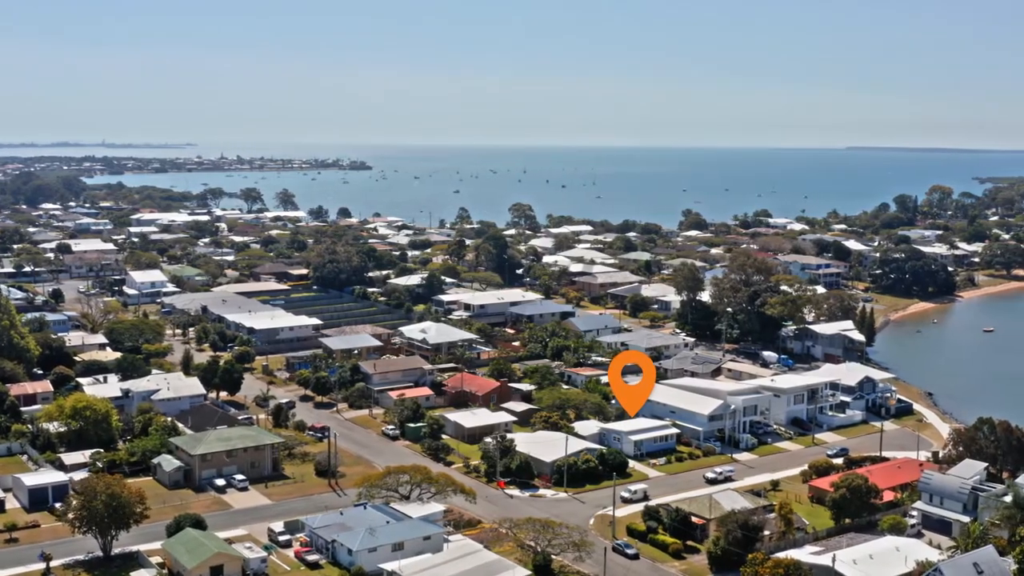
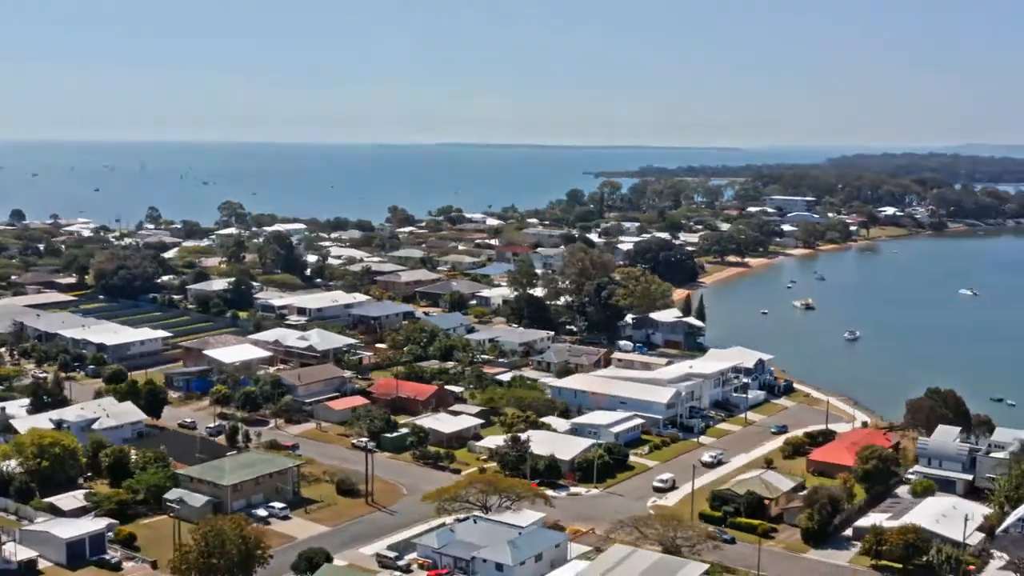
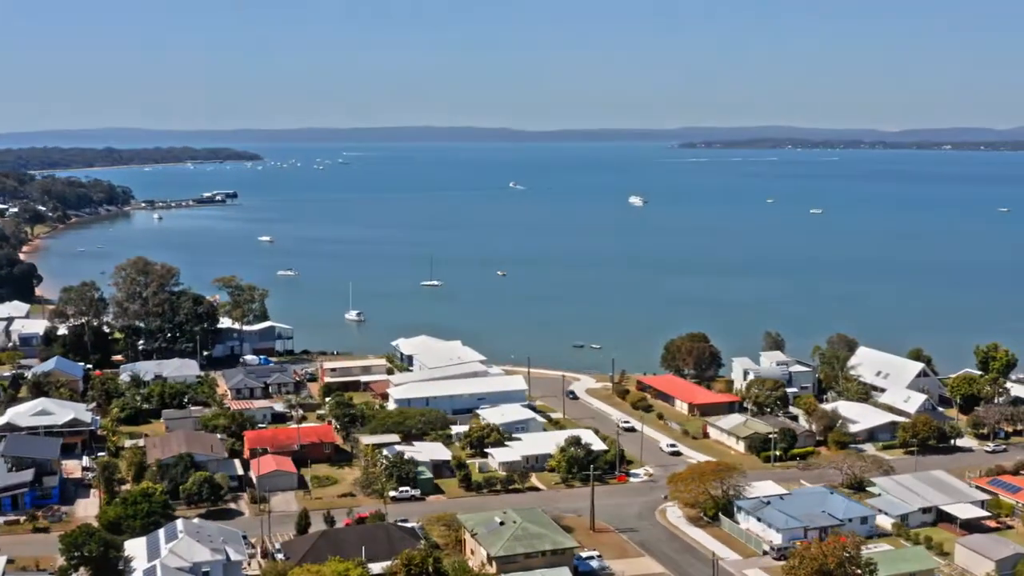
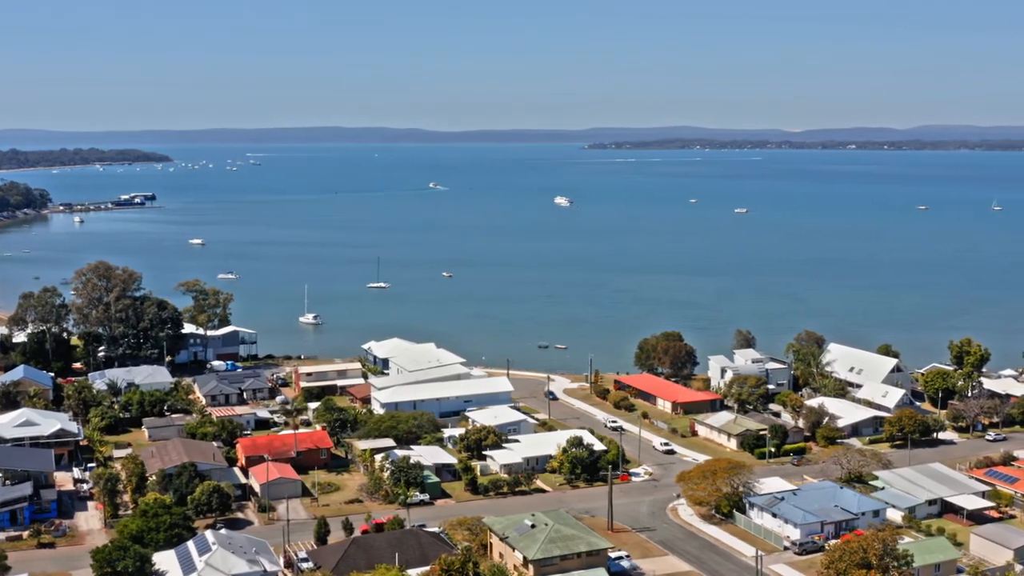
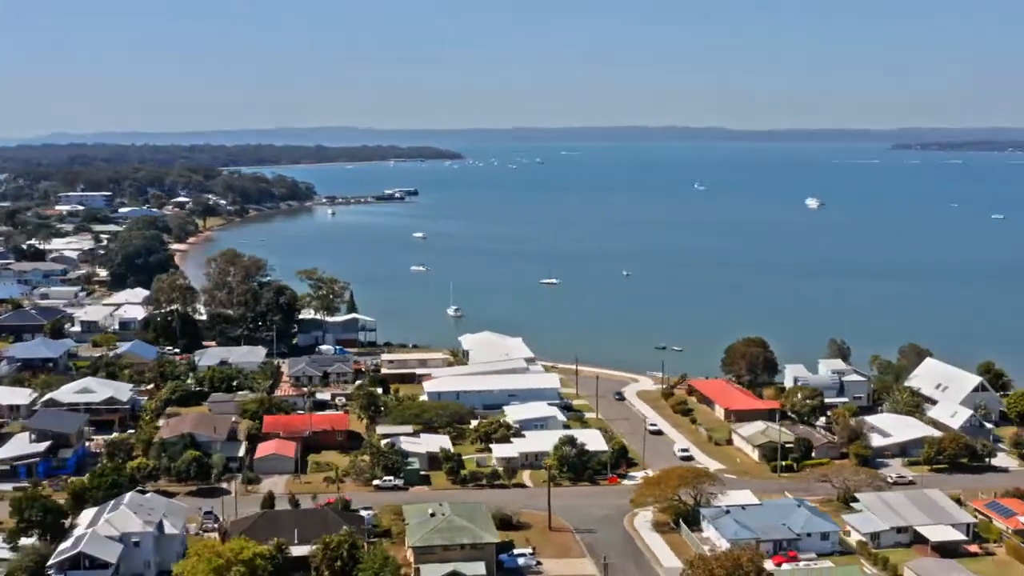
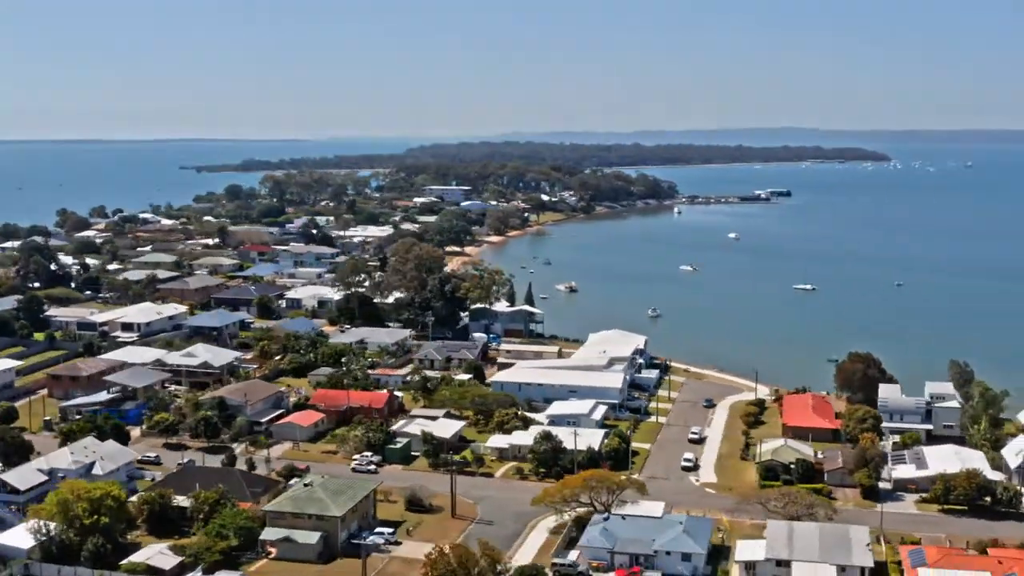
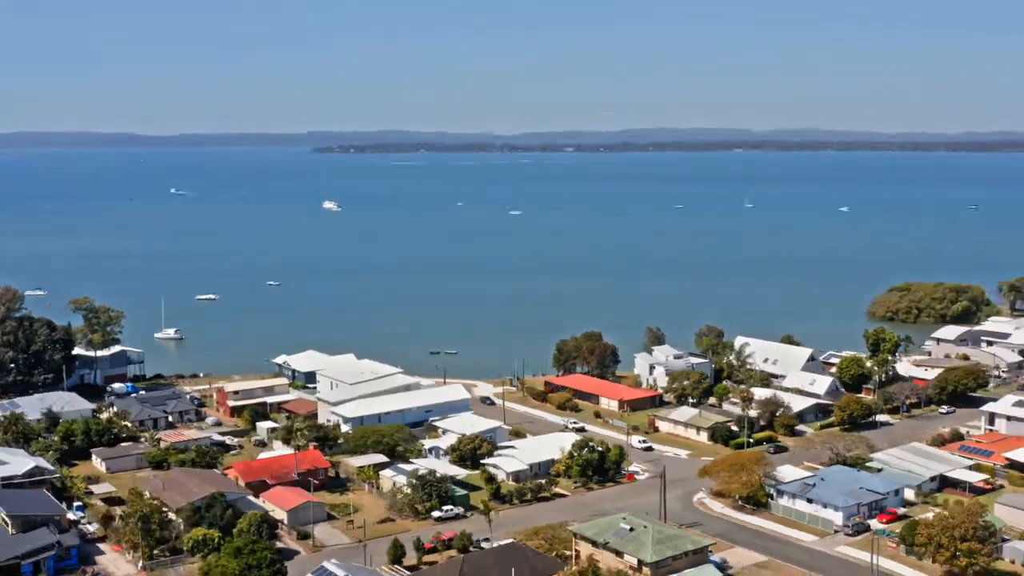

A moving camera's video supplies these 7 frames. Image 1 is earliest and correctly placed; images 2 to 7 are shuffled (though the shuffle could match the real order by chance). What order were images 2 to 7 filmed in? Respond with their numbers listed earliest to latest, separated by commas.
2, 6, 5, 3, 4, 7
